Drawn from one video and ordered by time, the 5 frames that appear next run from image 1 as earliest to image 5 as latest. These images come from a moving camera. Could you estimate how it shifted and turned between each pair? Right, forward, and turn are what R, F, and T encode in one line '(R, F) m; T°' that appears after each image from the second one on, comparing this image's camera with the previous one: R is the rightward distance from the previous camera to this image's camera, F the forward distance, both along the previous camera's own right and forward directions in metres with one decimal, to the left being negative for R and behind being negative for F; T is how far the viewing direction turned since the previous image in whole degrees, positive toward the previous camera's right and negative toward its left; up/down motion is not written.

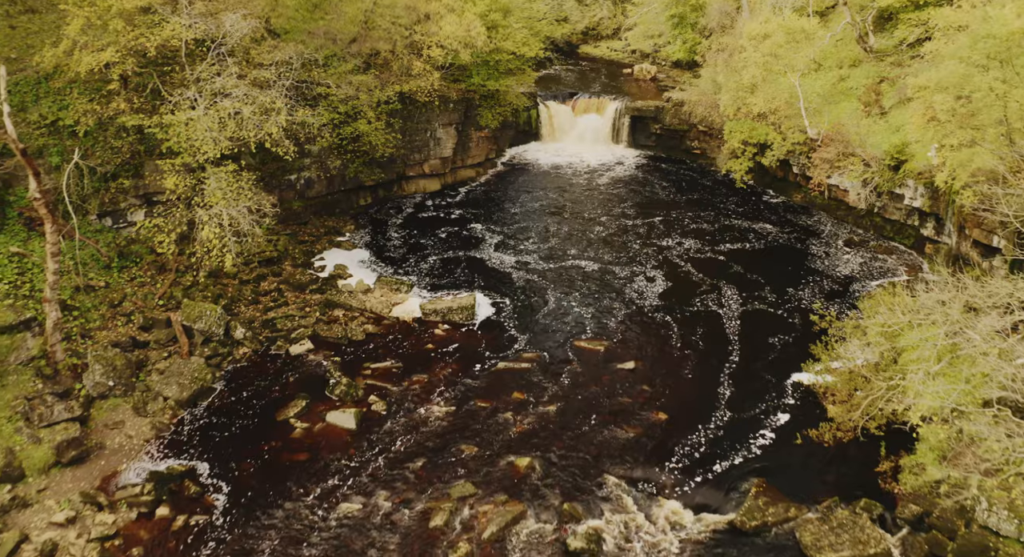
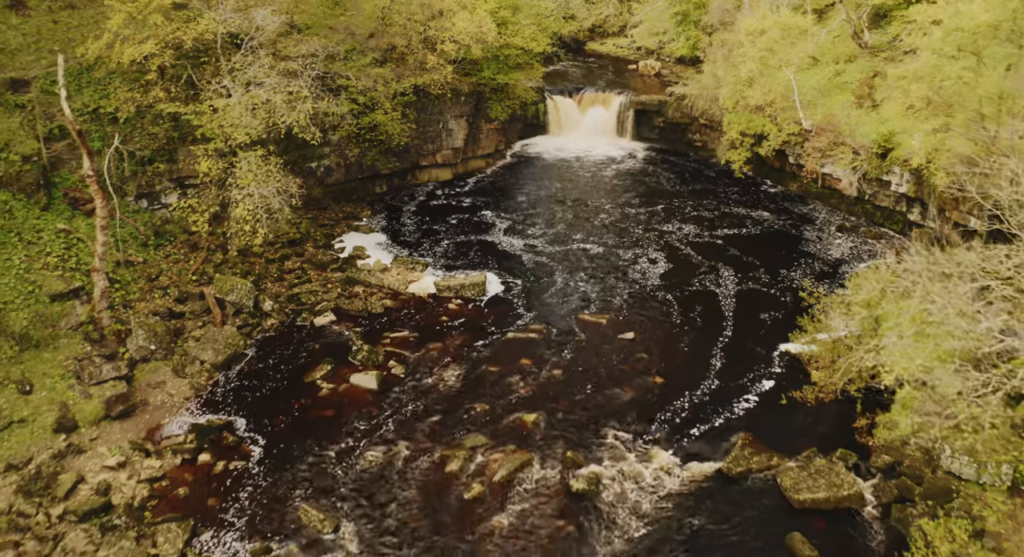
(-0.1, -1.3) m; -1°
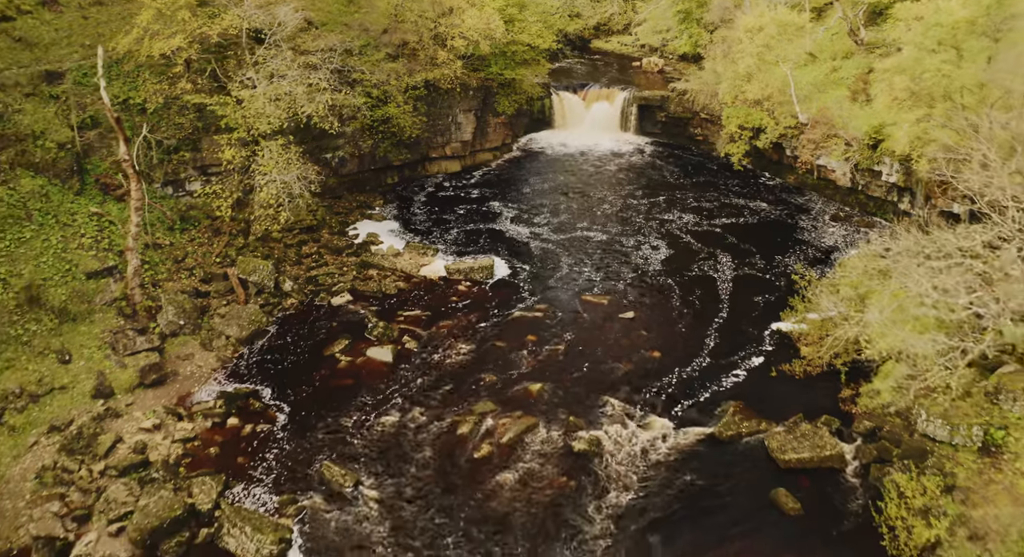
(-0.1, -1.1) m; 0°
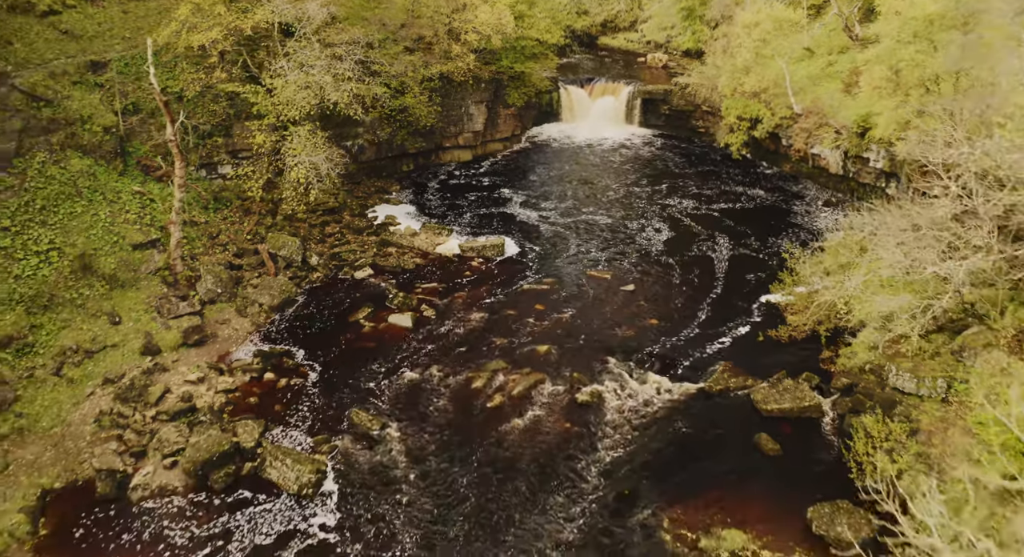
(-0.1, -1.6) m; -1°
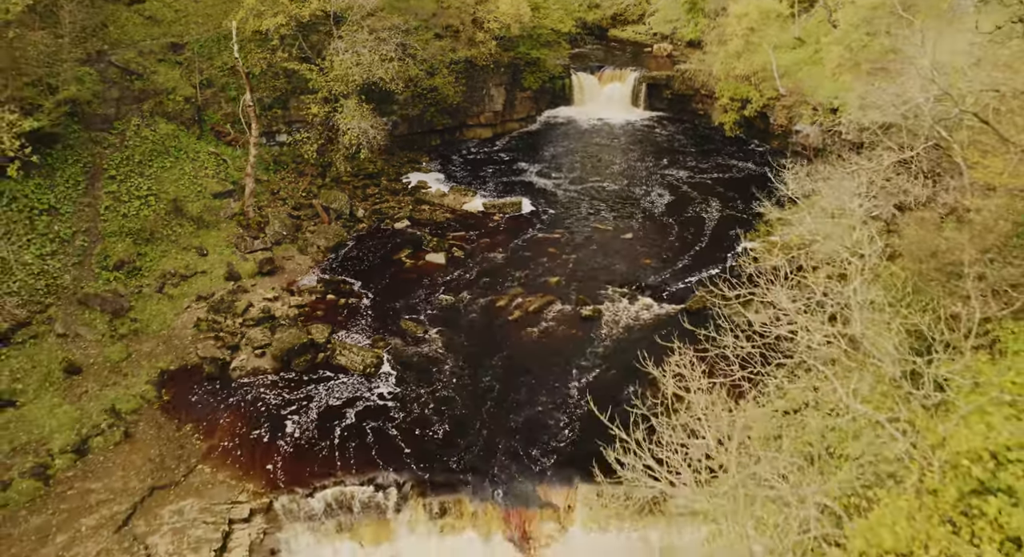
(-0.2, -3.9) m; -1°
